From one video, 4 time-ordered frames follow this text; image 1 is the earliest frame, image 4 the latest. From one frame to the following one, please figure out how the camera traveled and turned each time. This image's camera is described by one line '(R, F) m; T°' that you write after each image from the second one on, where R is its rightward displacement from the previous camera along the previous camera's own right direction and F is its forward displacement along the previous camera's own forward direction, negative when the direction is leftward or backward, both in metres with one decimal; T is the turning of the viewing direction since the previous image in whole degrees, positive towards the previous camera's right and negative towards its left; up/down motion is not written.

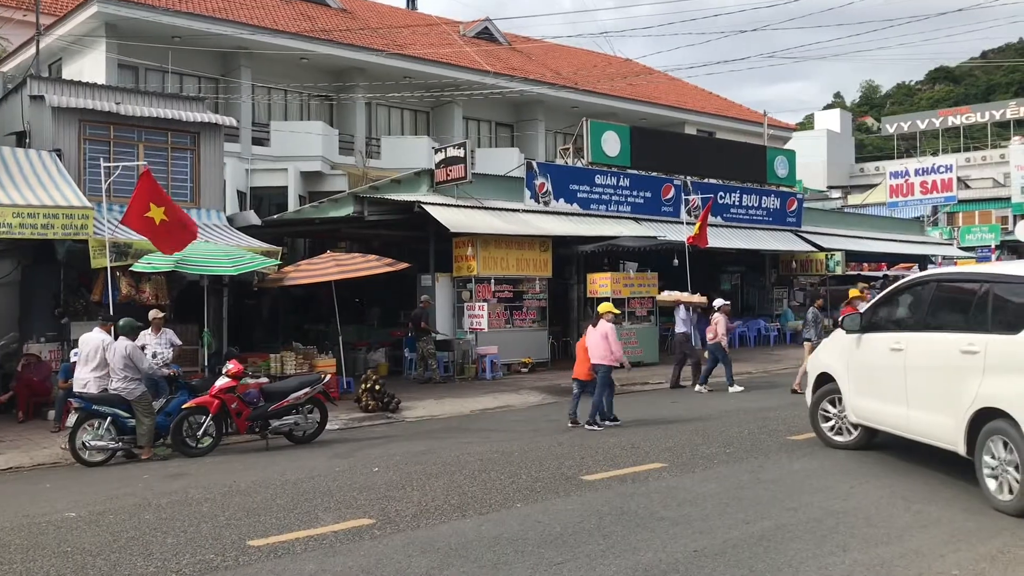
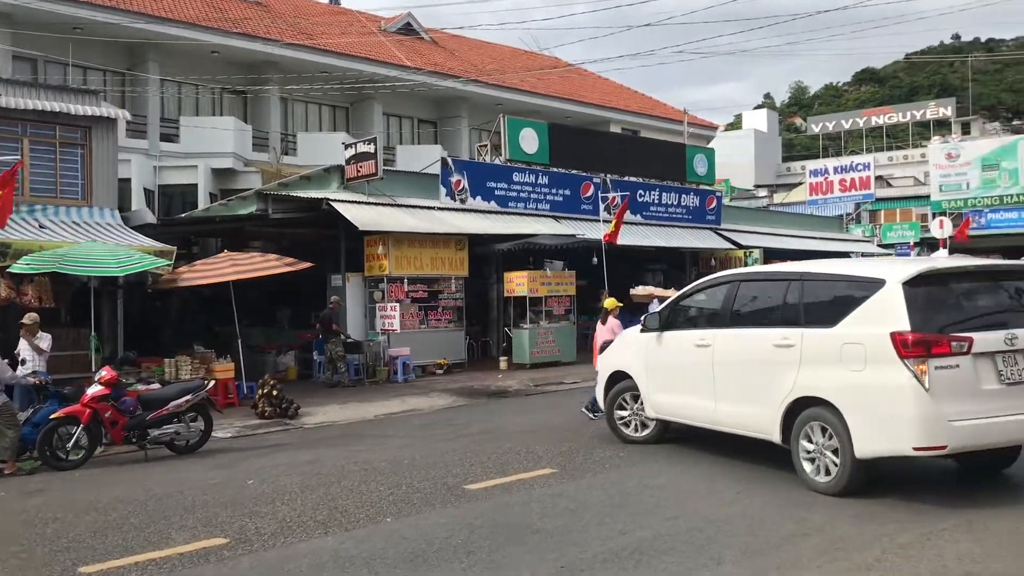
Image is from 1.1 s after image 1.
(+0.5, +0.4) m; +4°
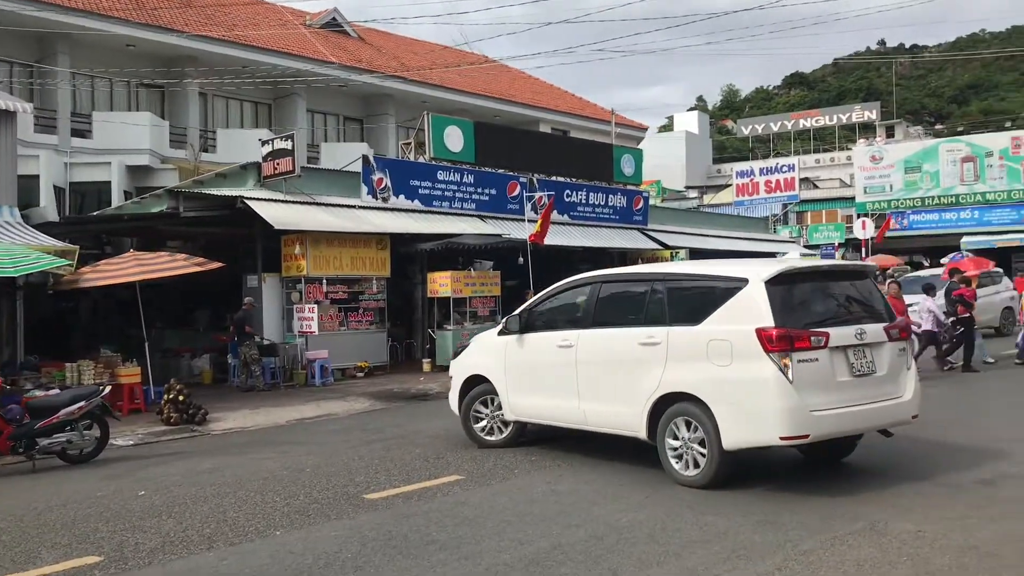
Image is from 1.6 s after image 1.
(+0.2, +0.2) m; +4°
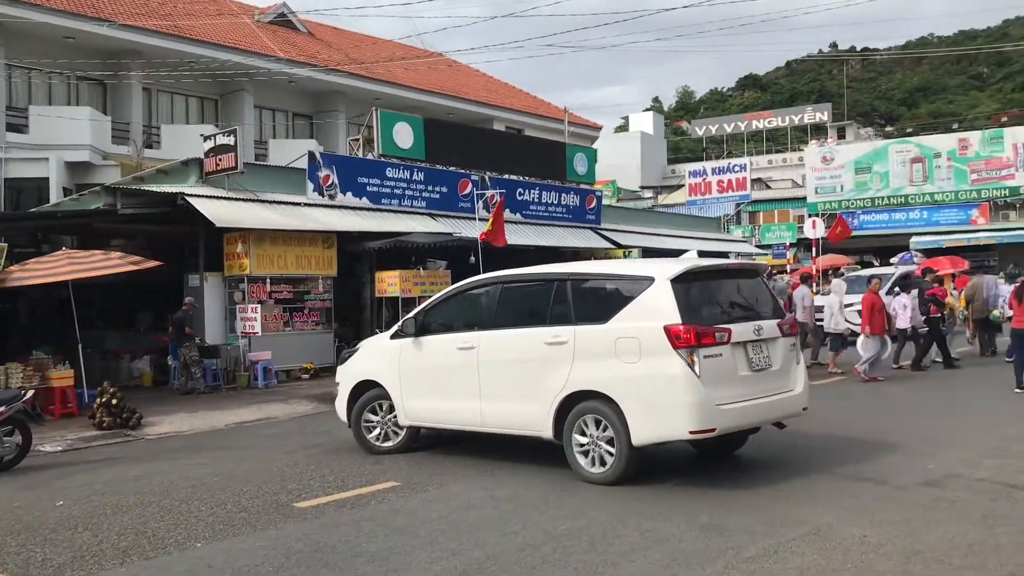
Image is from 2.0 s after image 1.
(+0.1, +0.3) m; +3°
